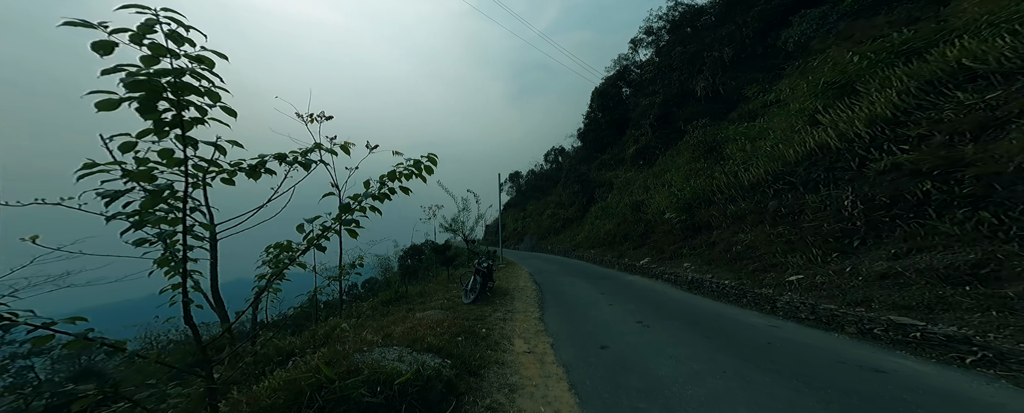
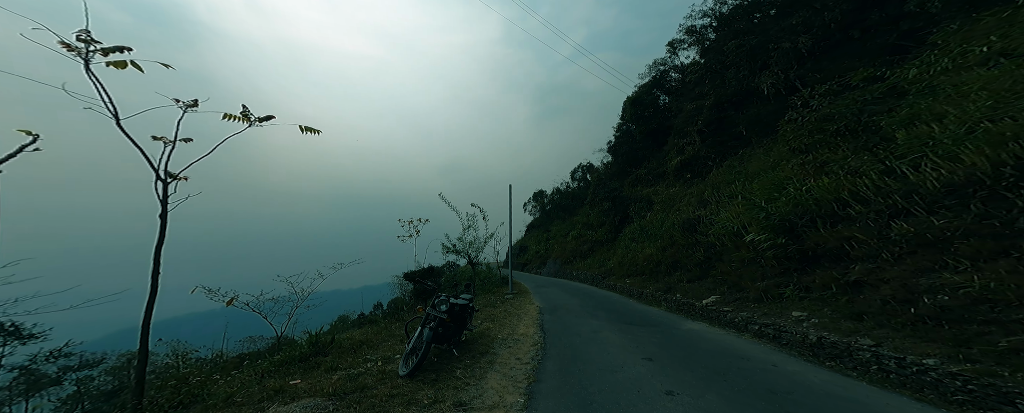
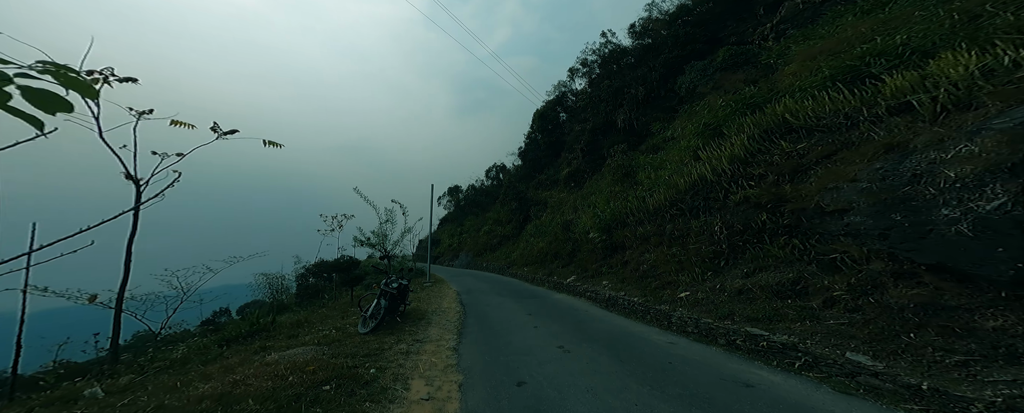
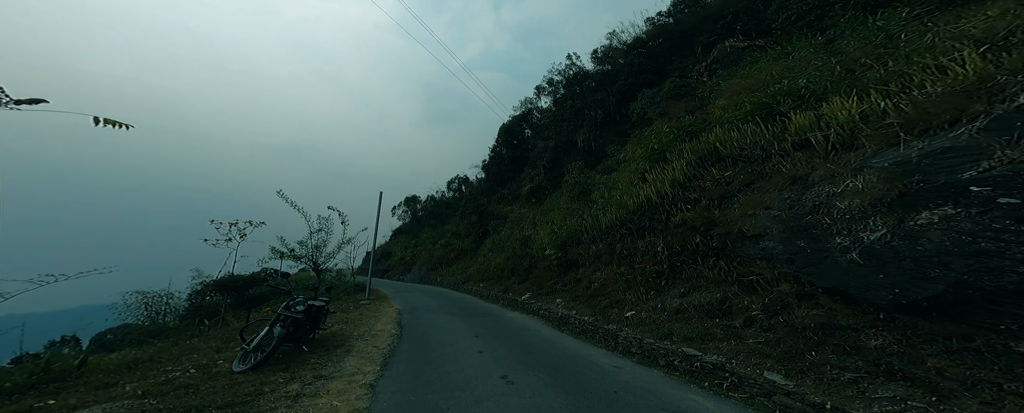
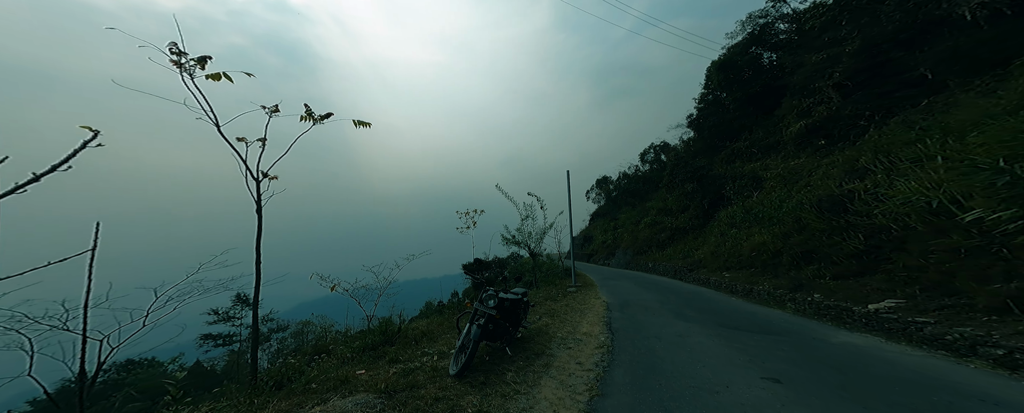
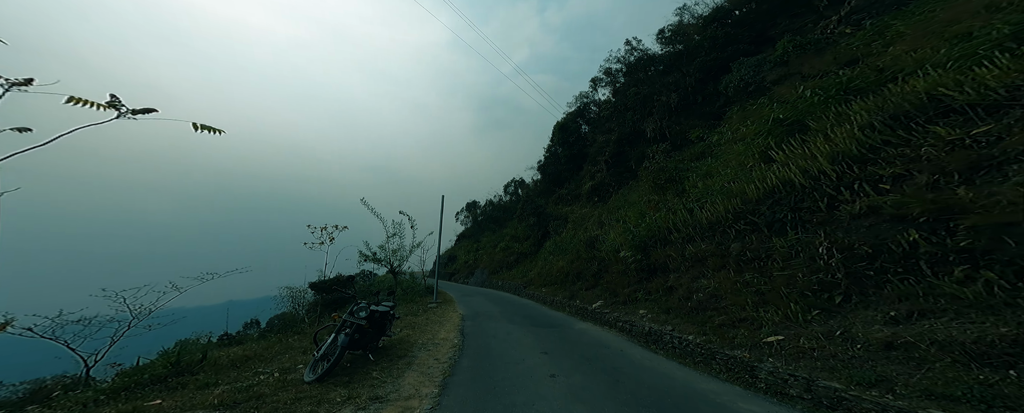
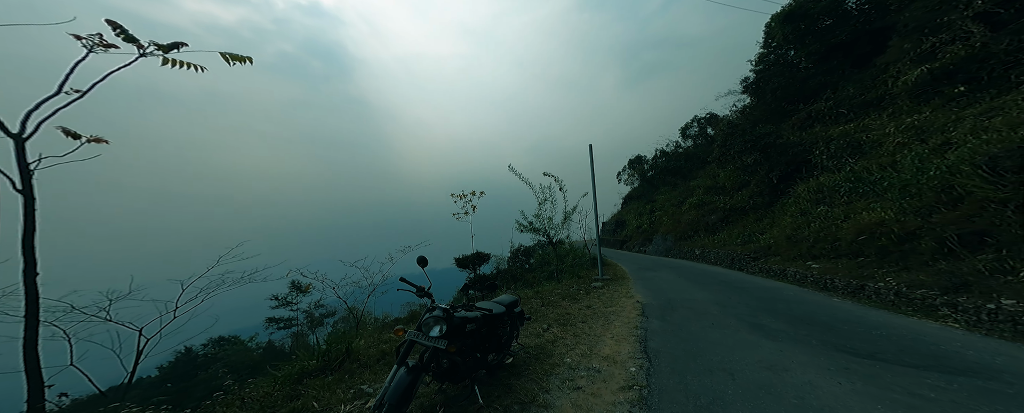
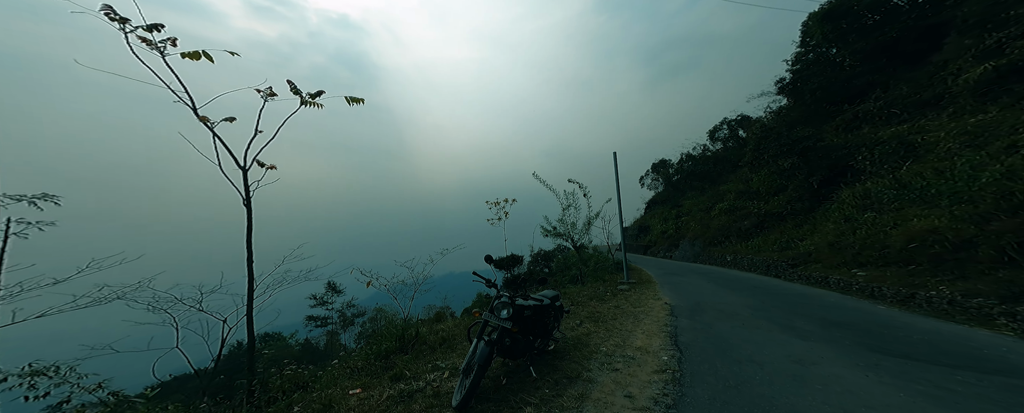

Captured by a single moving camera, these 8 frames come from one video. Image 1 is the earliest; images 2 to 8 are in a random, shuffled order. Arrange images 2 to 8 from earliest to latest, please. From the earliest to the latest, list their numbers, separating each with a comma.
3, 4, 6, 2, 5, 8, 7
